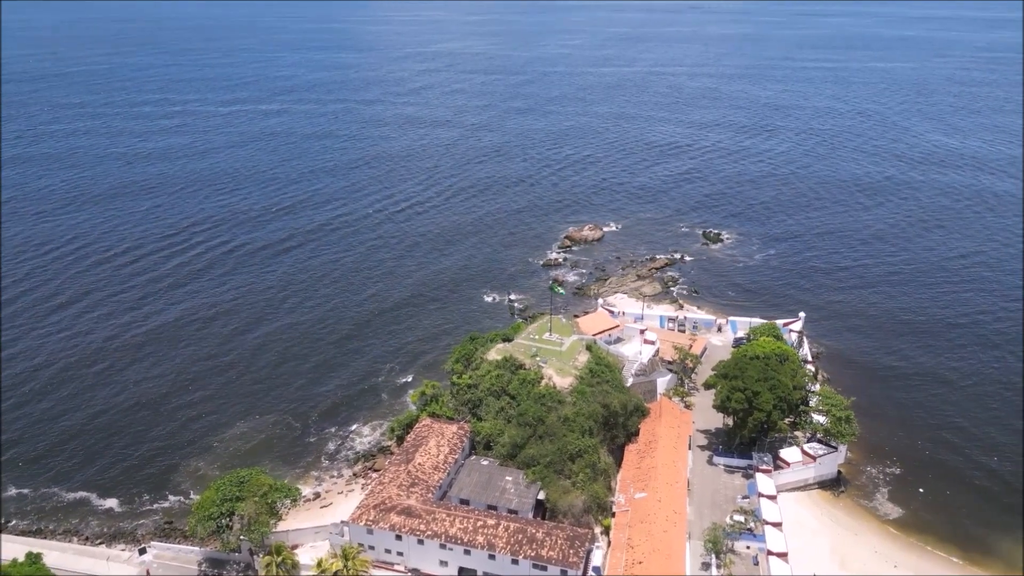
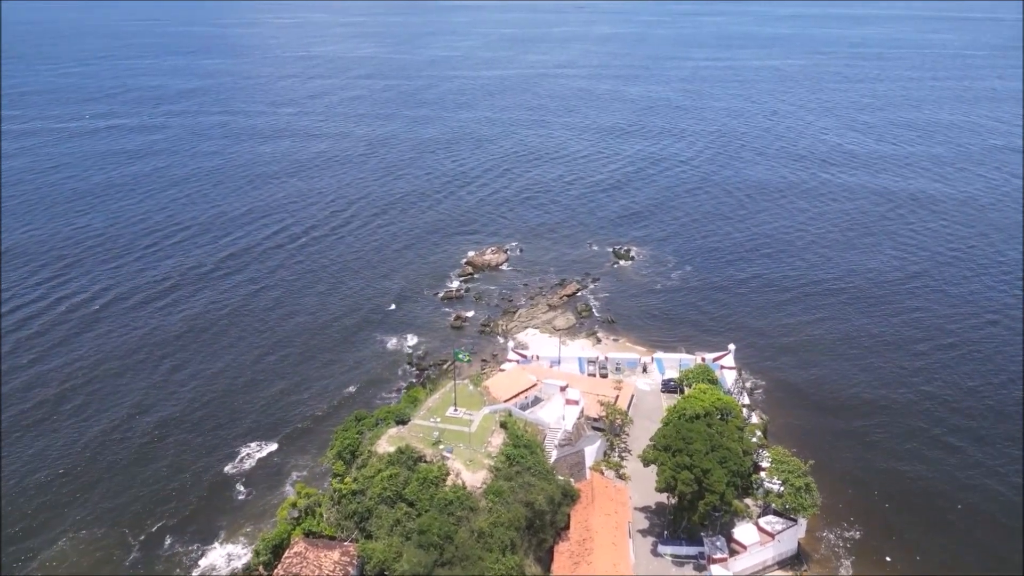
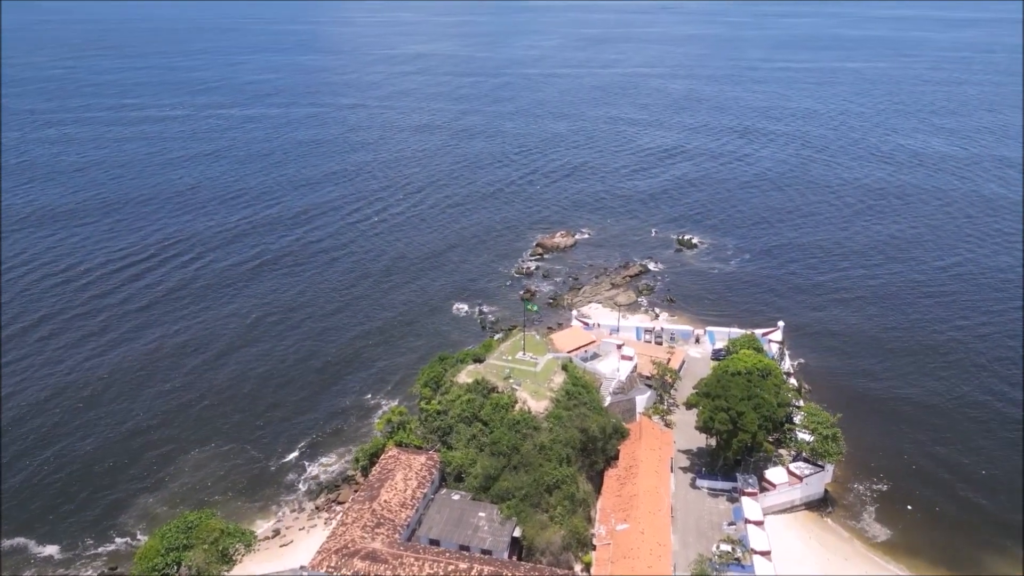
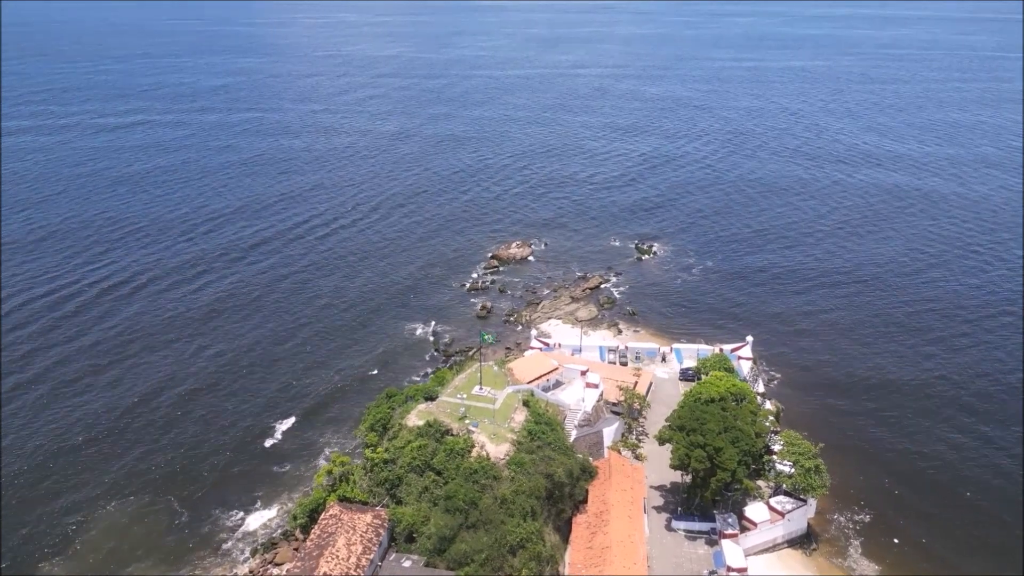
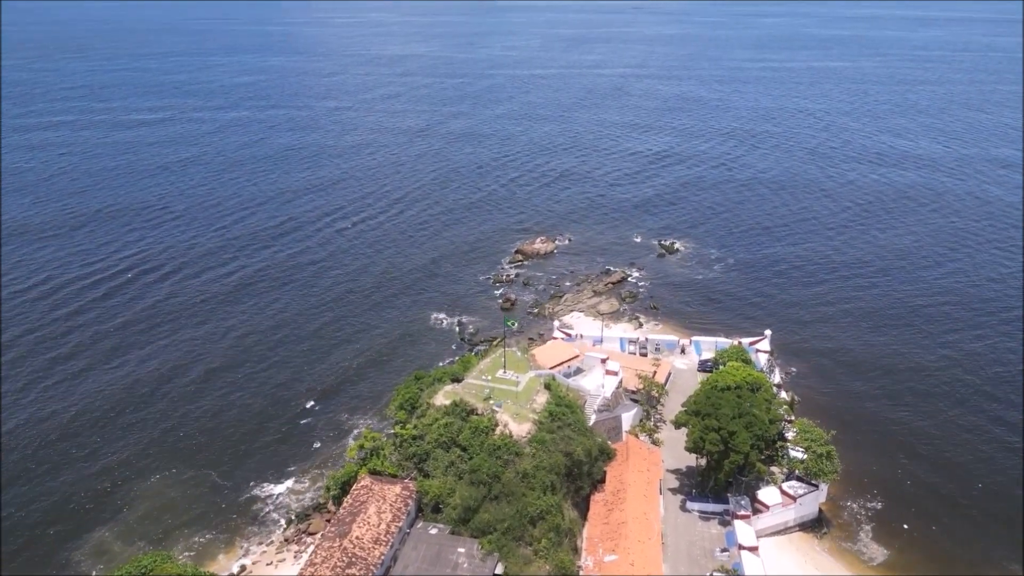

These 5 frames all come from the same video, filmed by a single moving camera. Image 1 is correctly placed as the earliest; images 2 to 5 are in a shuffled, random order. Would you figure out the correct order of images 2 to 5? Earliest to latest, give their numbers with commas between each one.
3, 5, 4, 2
